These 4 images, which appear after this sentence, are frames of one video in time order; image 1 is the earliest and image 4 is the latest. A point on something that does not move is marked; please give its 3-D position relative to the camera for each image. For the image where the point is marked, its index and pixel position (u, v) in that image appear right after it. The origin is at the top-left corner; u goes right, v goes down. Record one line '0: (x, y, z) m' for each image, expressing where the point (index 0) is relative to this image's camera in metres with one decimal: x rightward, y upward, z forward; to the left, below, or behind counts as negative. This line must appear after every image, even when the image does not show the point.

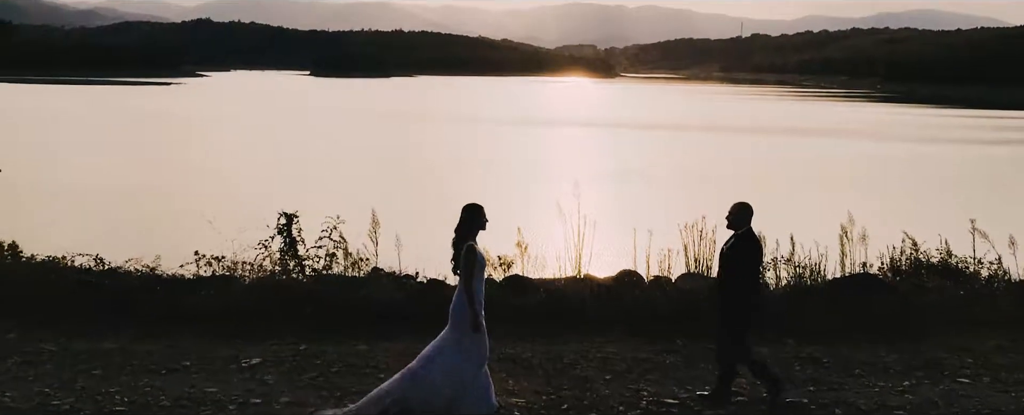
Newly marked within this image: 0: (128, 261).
0: (-3.1, -0.5, +7.5) m
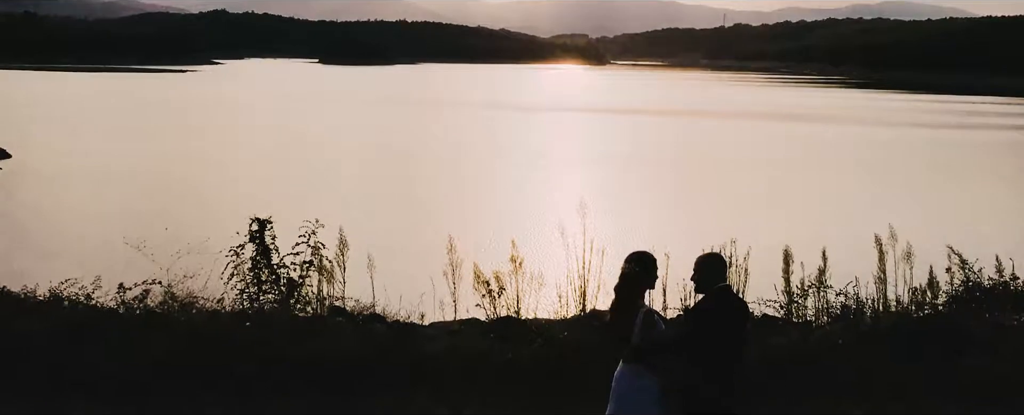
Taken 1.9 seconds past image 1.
0: (-3.2, -0.5, +6.5) m
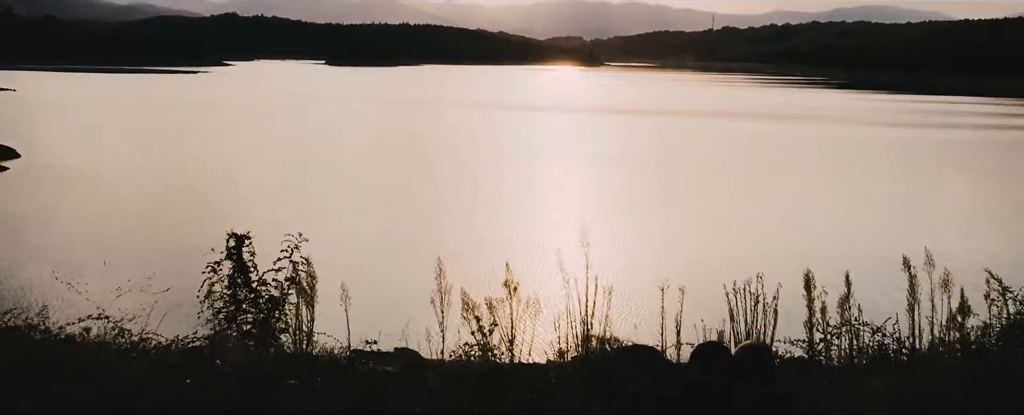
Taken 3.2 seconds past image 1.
0: (-3.2, -0.7, +5.9) m
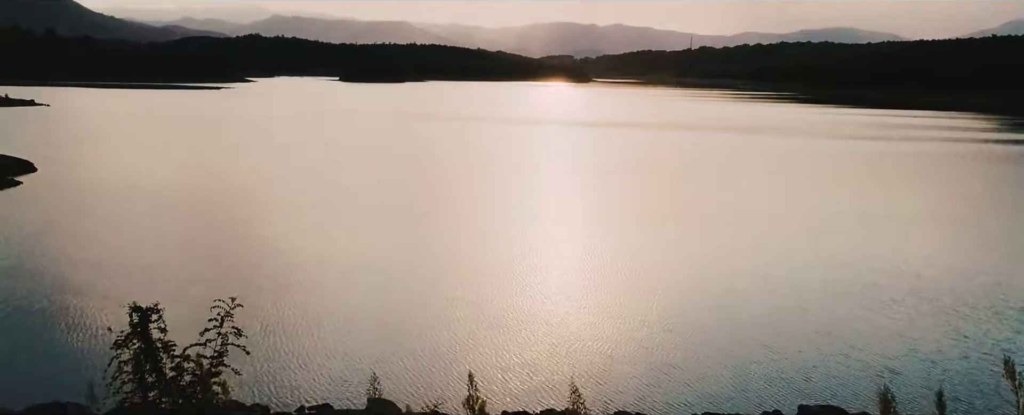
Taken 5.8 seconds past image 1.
0: (-3.4, -1.1, +4.1) m
